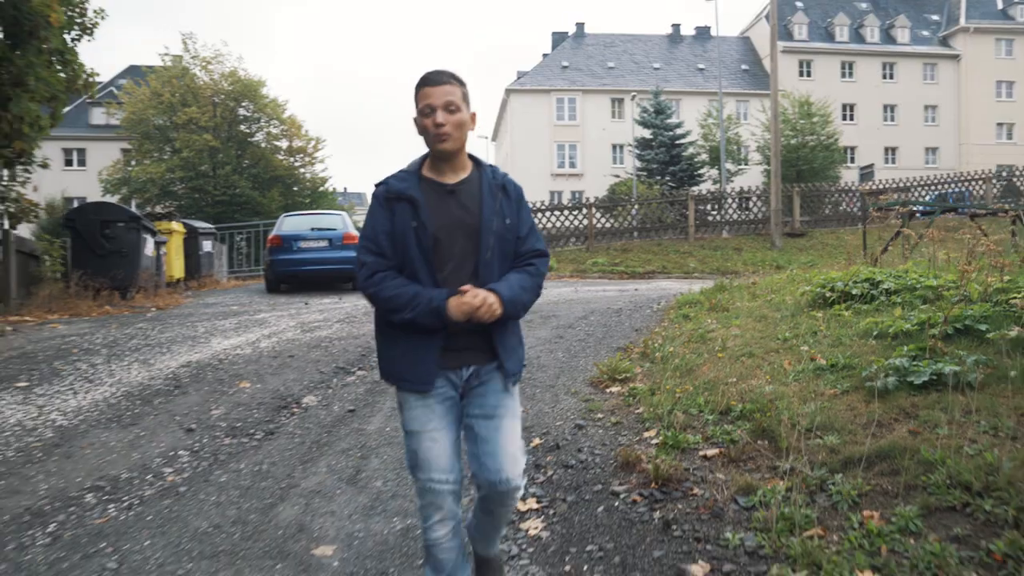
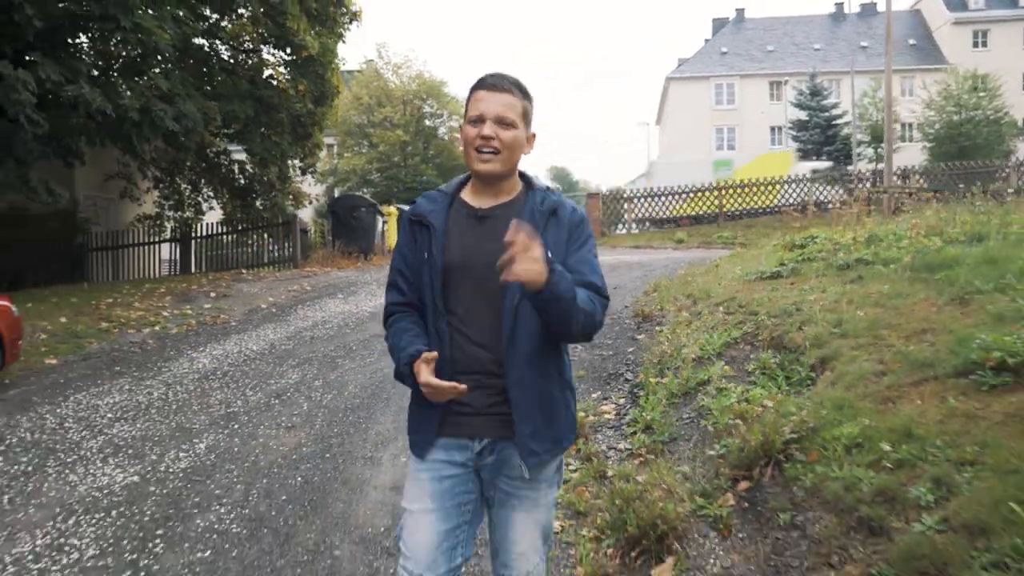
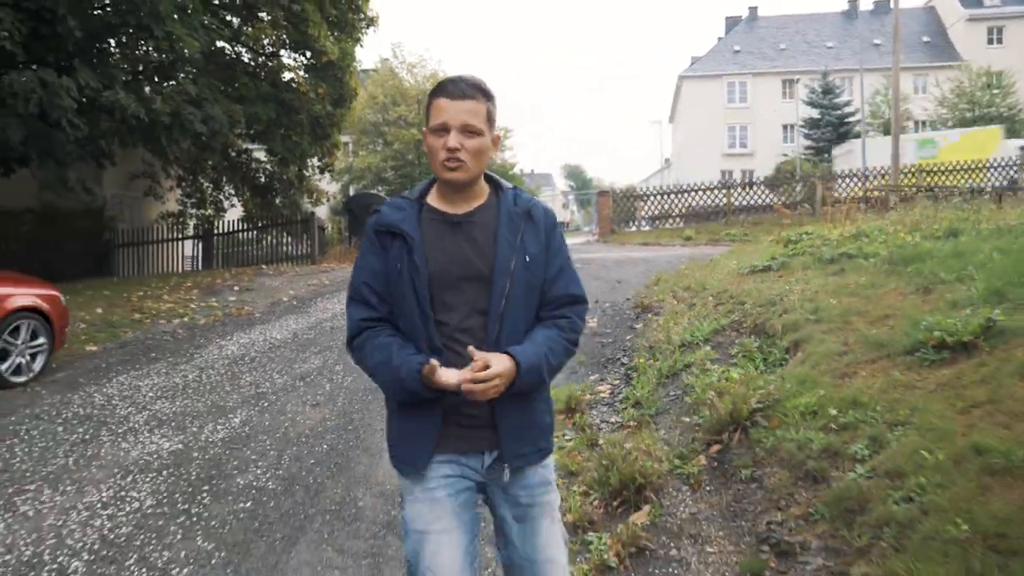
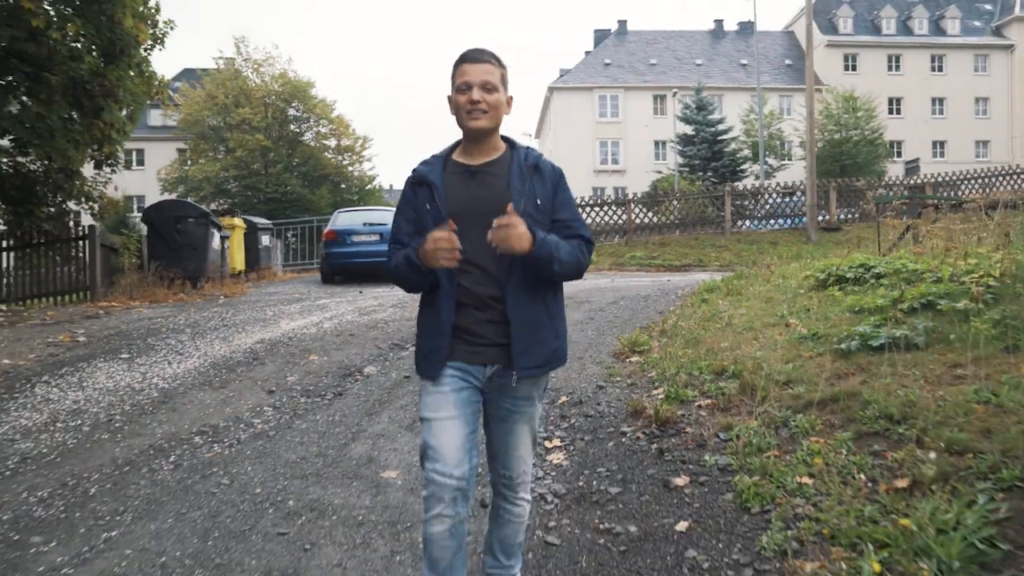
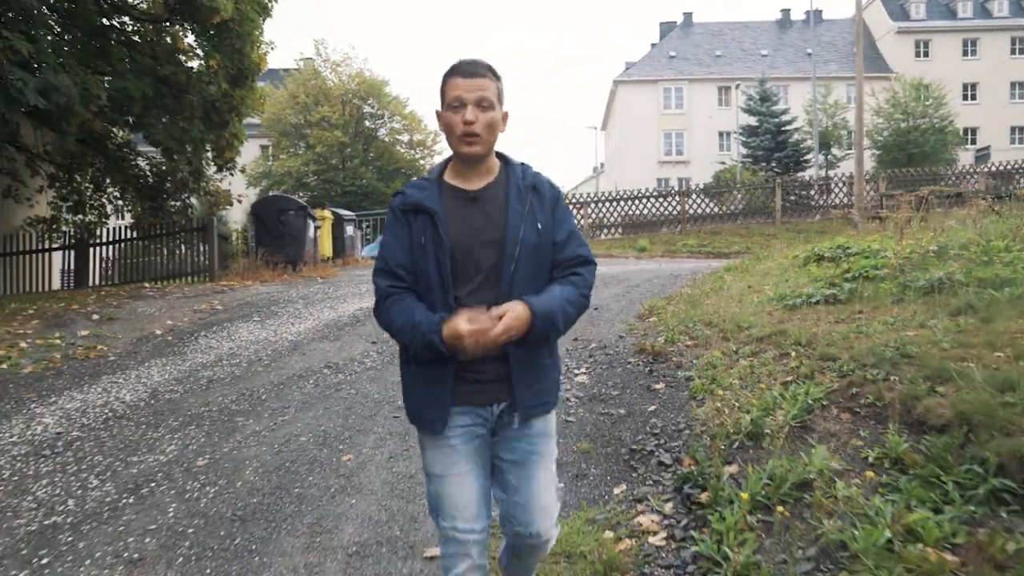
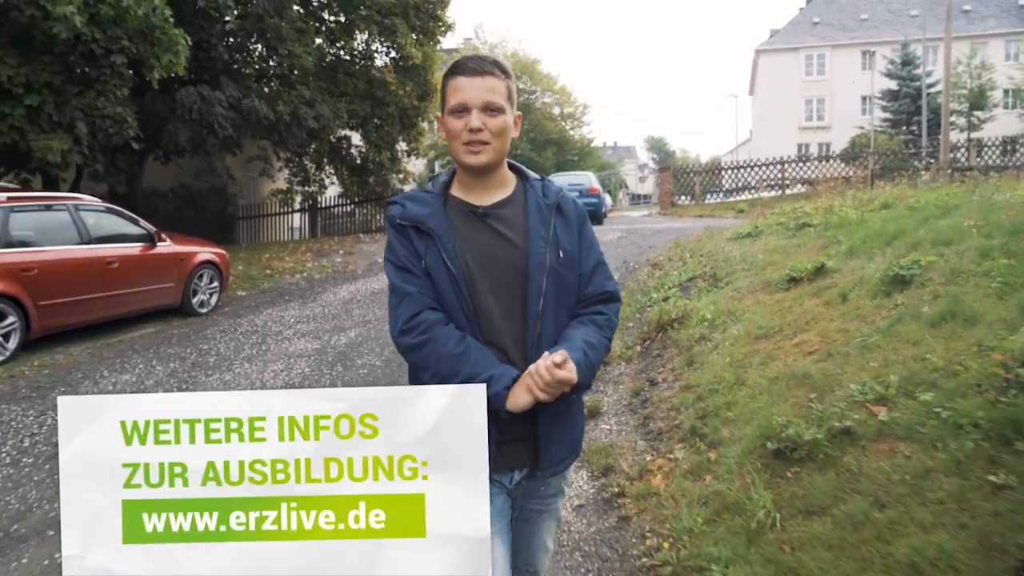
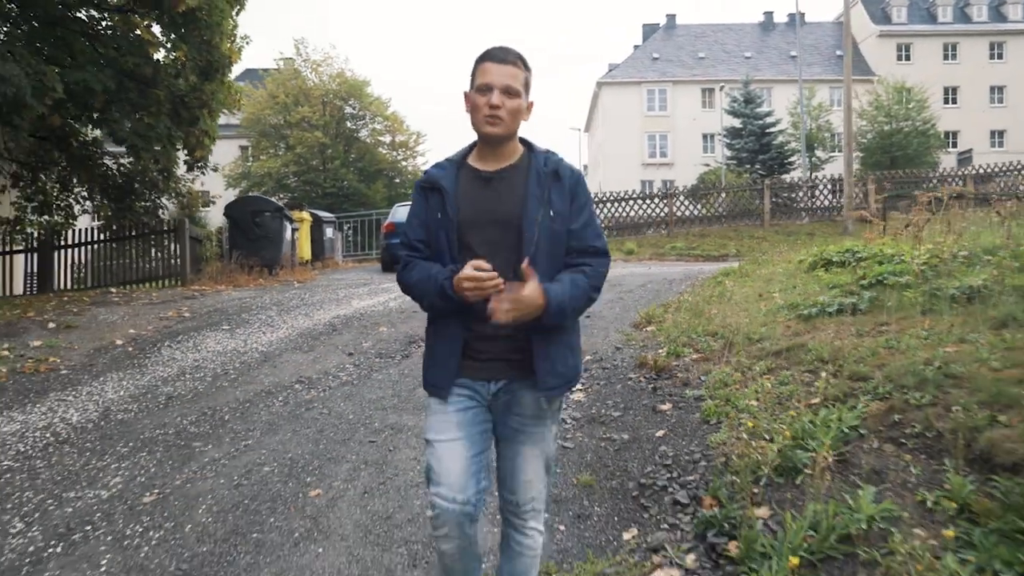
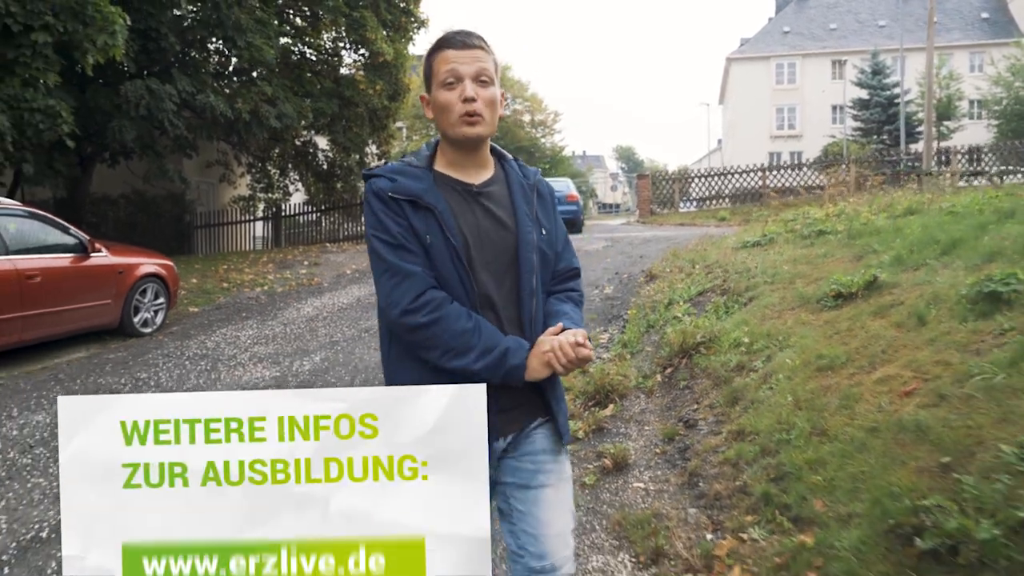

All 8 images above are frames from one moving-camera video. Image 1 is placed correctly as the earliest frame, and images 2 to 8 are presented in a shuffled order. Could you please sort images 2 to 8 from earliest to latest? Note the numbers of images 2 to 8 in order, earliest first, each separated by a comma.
4, 7, 5, 2, 3, 8, 6
